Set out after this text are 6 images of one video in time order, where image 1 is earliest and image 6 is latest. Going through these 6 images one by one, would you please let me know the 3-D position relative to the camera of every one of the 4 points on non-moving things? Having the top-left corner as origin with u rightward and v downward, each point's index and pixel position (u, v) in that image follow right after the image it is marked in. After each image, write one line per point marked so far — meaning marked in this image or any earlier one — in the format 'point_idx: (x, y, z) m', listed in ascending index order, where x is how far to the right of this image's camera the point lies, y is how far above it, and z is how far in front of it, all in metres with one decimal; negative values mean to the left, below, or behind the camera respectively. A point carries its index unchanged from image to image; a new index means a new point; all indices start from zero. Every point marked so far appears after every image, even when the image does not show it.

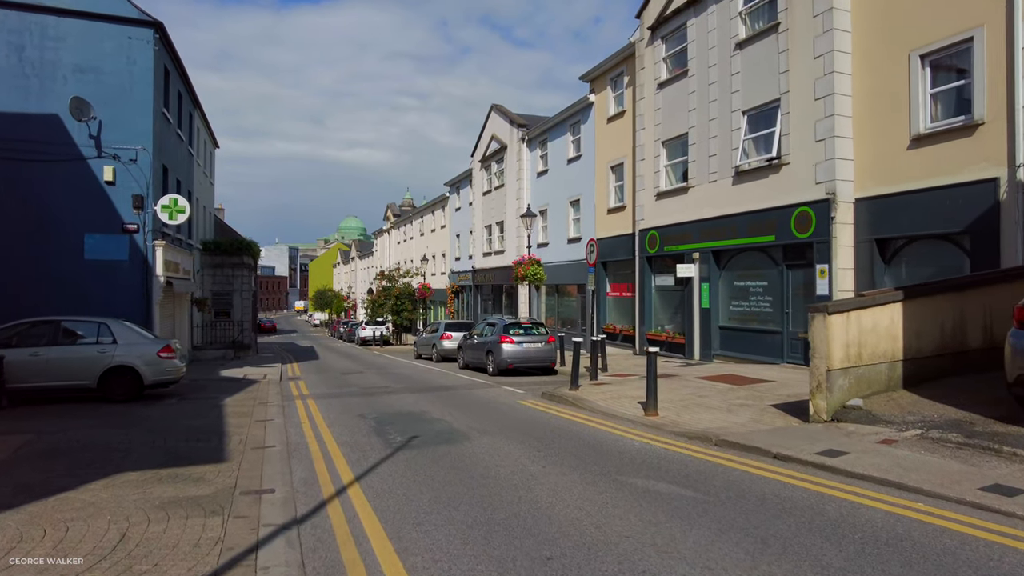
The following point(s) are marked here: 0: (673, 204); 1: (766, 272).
0: (+4.8, +2.5, +18.8) m
1: (+6.3, +0.4, +15.8) m
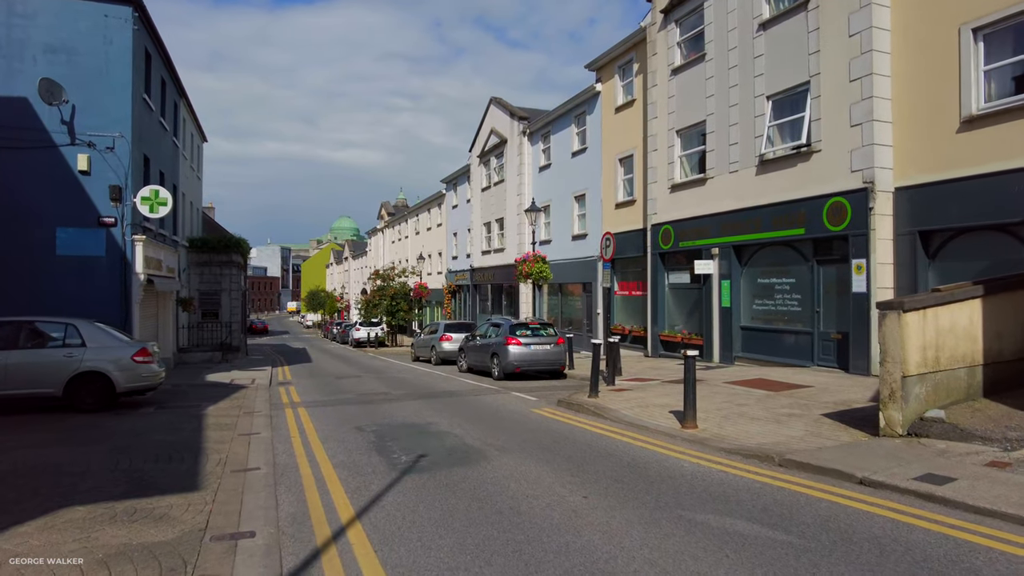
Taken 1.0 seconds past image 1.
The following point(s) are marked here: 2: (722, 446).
0: (+4.9, +2.5, +17.7) m
1: (+6.5, +0.5, +14.7) m
2: (+2.4, -1.8, +7.5) m
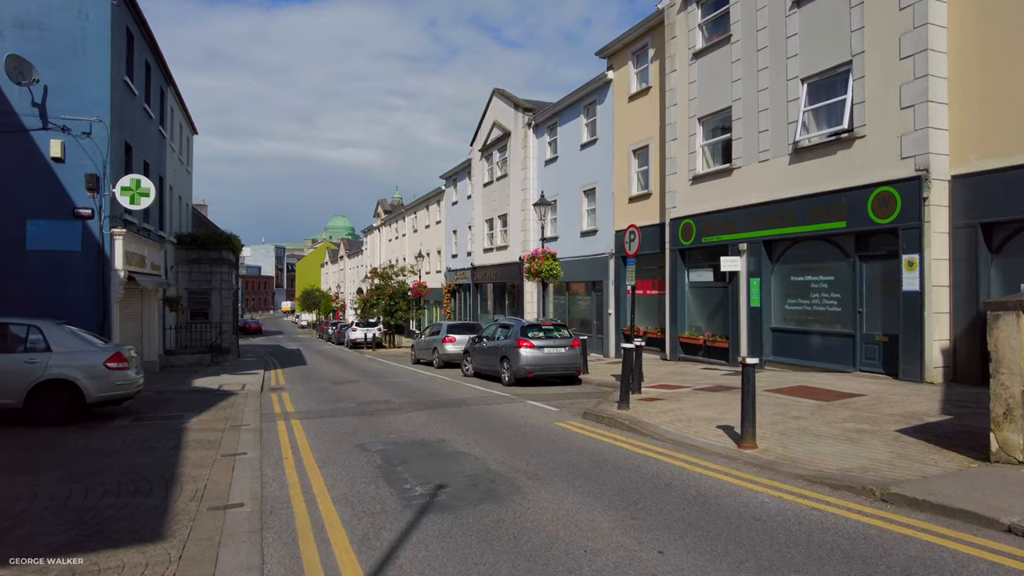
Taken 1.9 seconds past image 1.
0: (+5.2, +2.6, +16.5) m
1: (+6.8, +0.5, +13.5) m
2: (+2.8, -1.8, +6.3) m
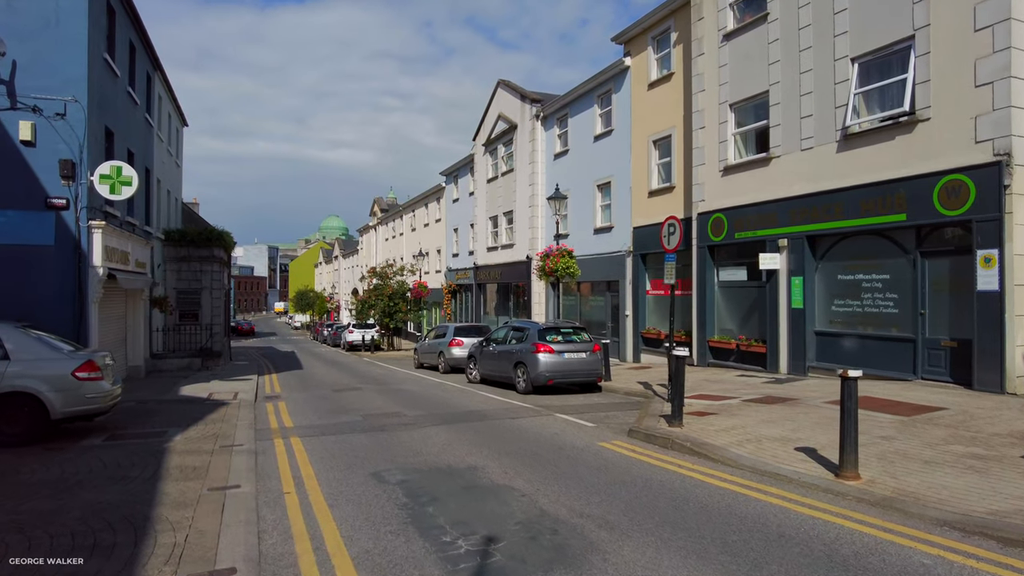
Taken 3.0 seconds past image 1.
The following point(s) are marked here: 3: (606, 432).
0: (+5.6, +2.6, +15.2) m
1: (+7.2, +0.5, +12.3) m
2: (+3.3, -1.8, +4.9) m
3: (+1.3, -2.0, +9.1) m
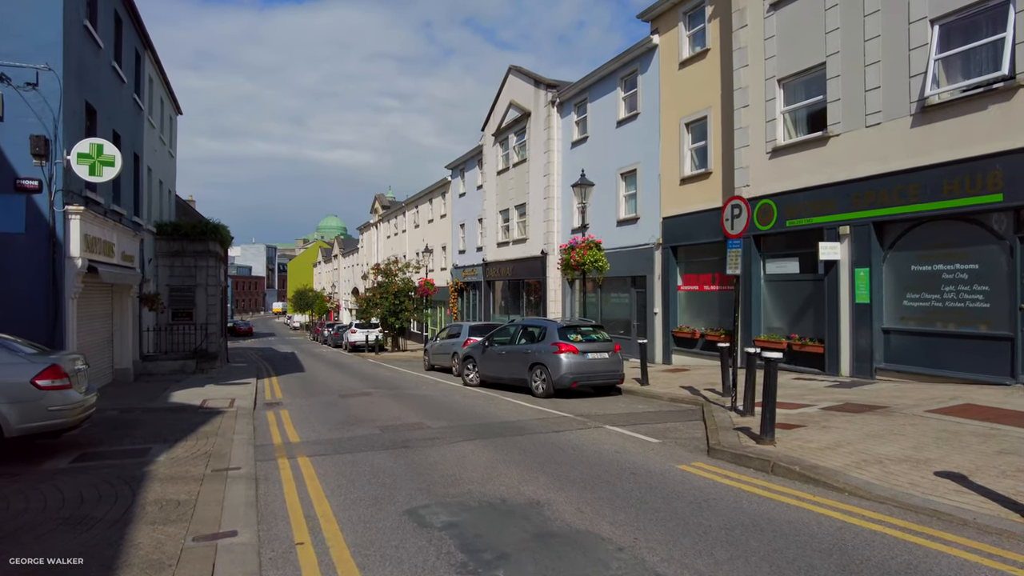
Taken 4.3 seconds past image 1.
0: (+6.2, +2.7, +13.7) m
1: (+7.8, +0.6, +10.8) m
2: (+3.9, -1.6, +3.4) m
3: (+1.9, -1.9, +7.6) m
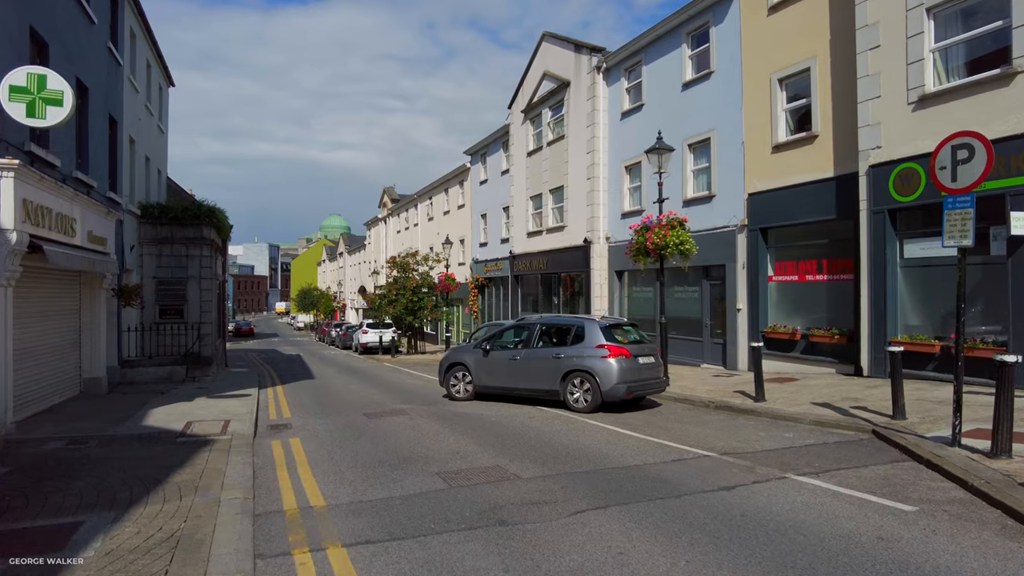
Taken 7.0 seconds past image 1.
0: (+7.5, +2.9, +10.5) m
1: (+9.1, +0.9, +7.5) m
2: (+5.2, -1.4, +0.2) m
3: (+3.2, -1.7, +4.4) m
